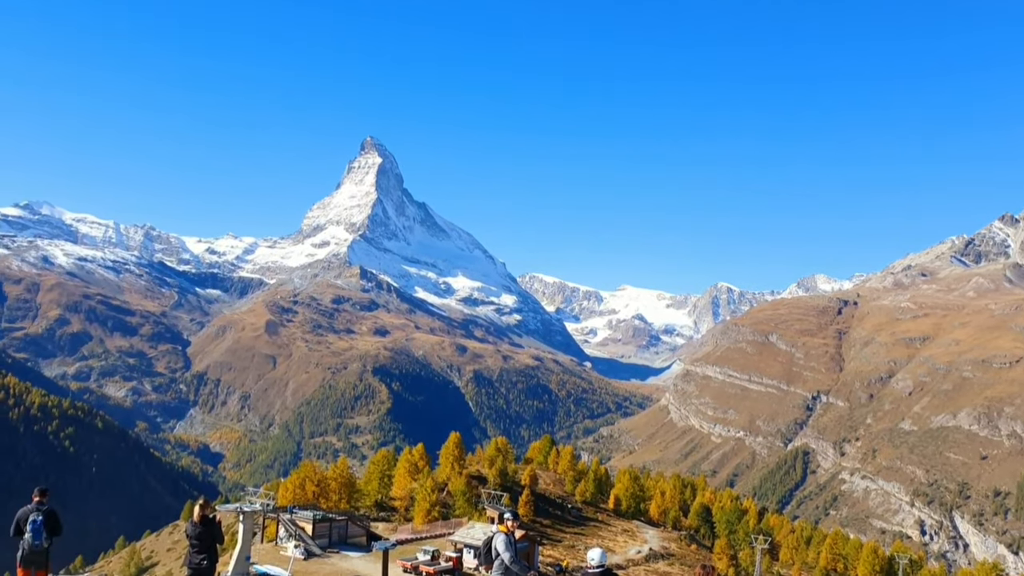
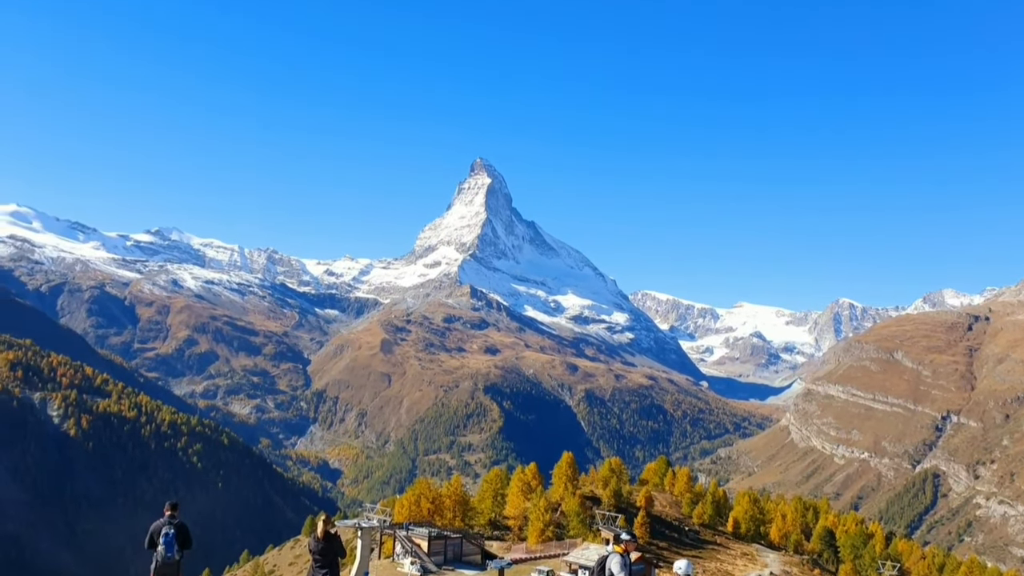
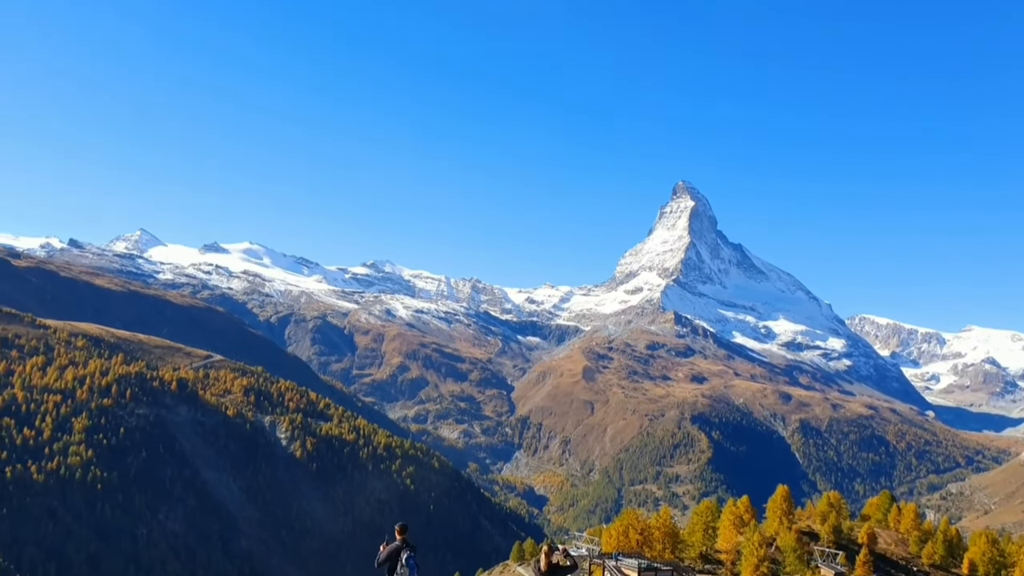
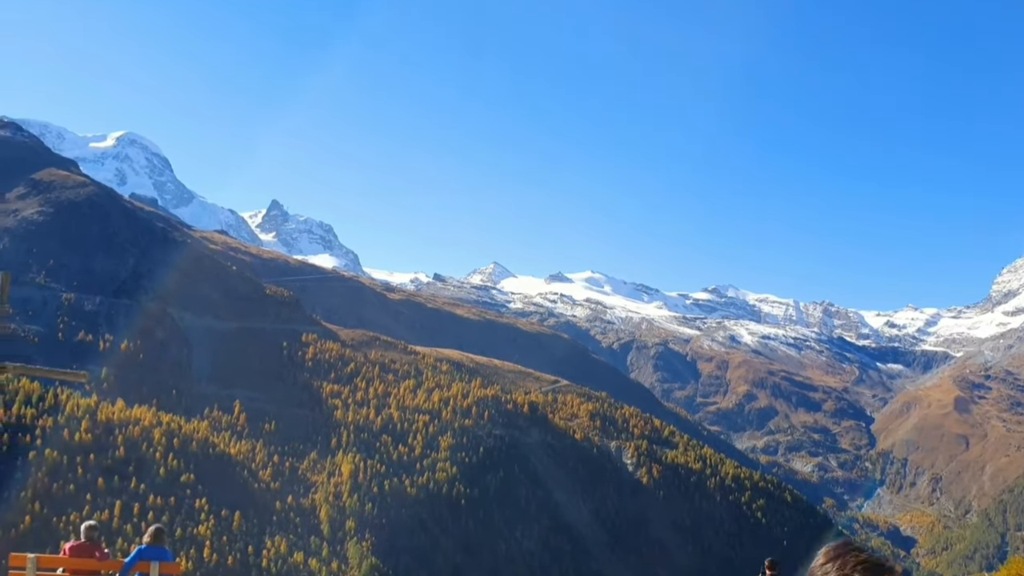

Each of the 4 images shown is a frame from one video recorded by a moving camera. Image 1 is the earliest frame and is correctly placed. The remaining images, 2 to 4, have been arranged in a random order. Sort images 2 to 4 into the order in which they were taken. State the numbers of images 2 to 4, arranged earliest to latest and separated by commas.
2, 3, 4
